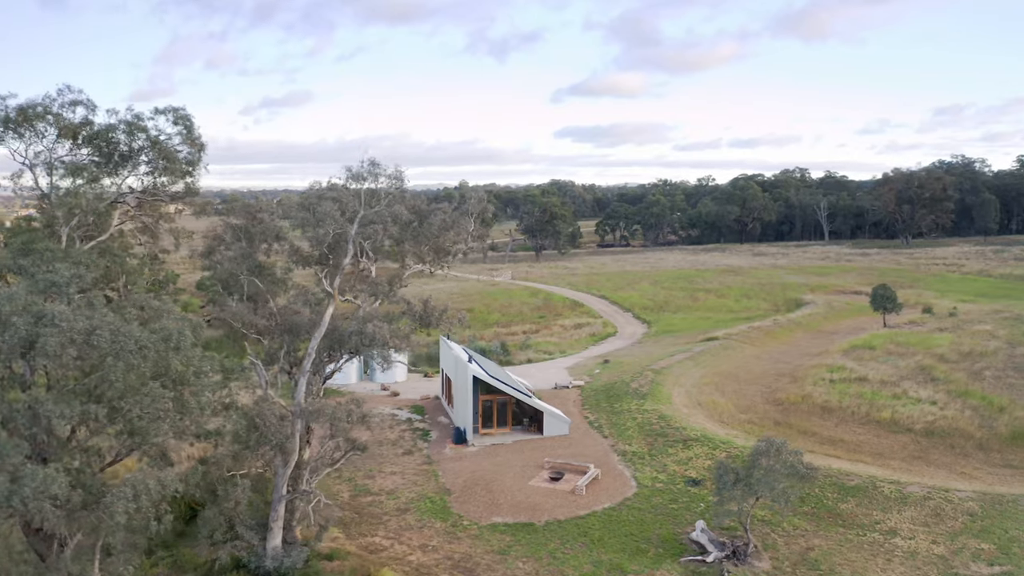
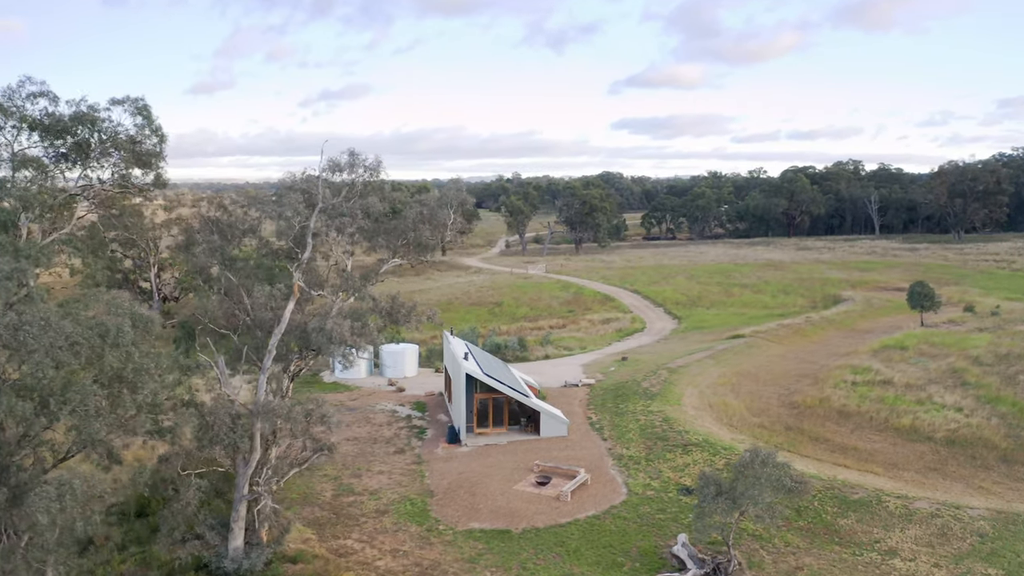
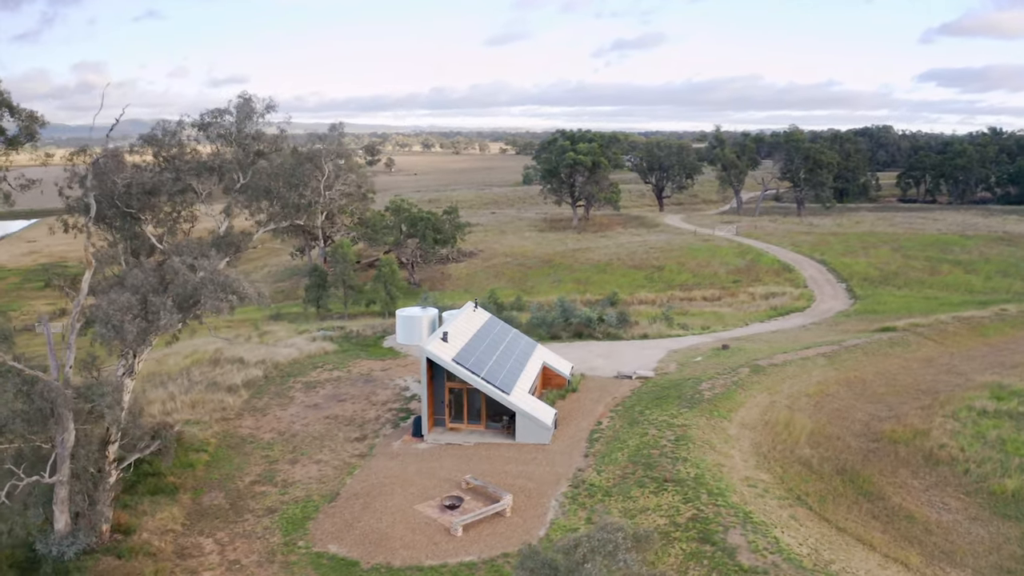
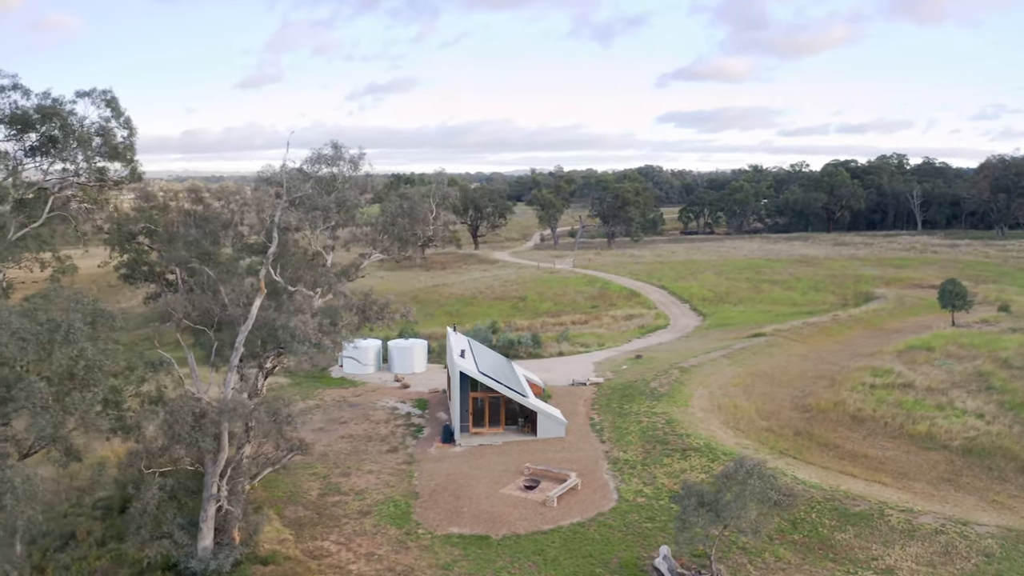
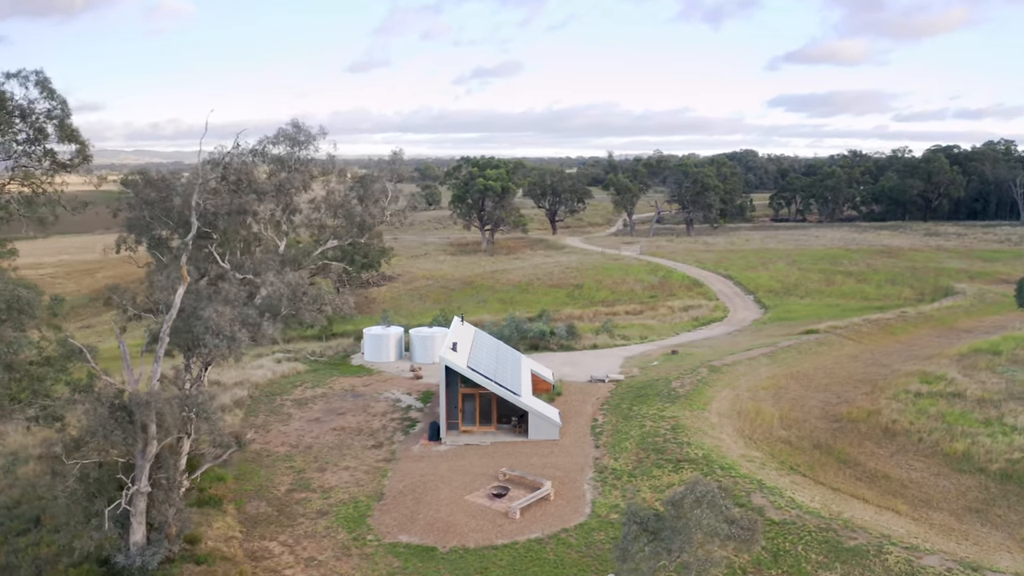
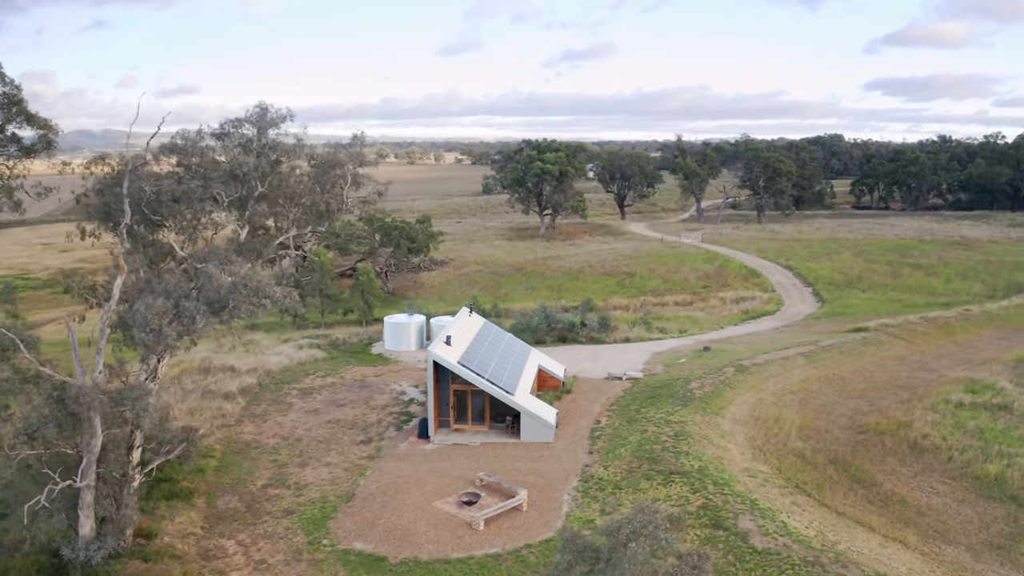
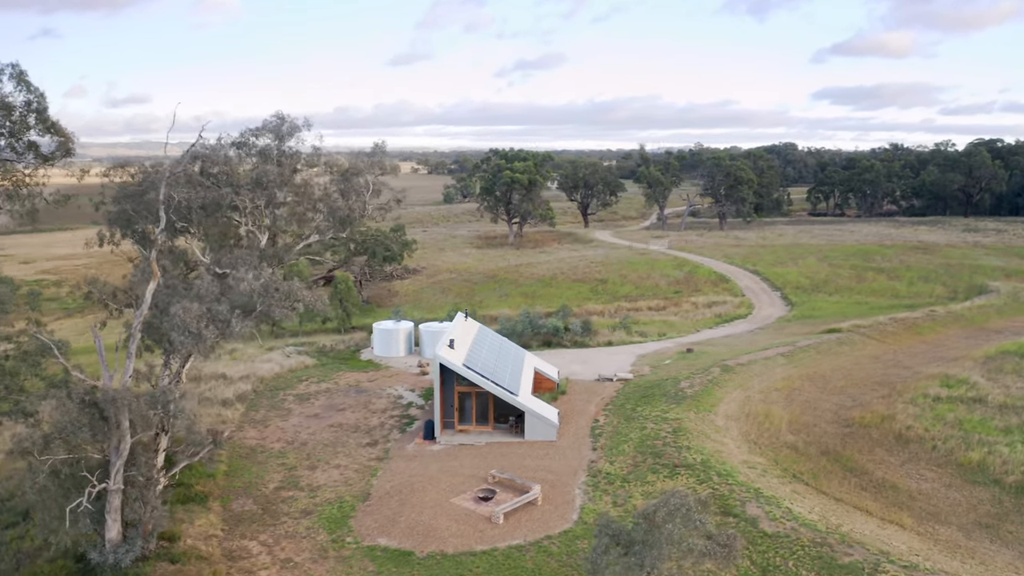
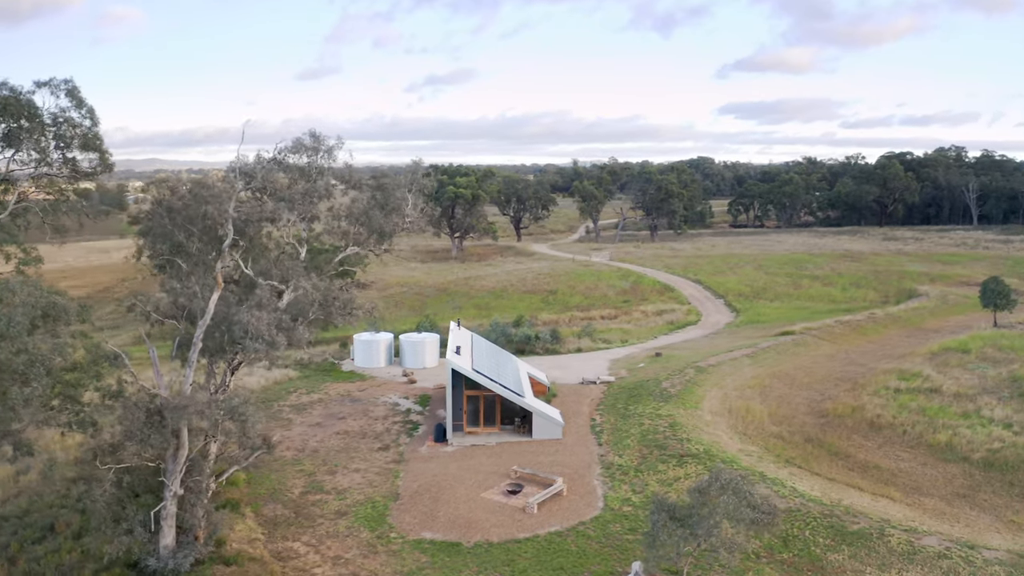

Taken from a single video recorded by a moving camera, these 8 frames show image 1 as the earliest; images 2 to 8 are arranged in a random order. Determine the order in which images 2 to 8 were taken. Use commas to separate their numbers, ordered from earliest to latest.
2, 4, 8, 5, 7, 6, 3
